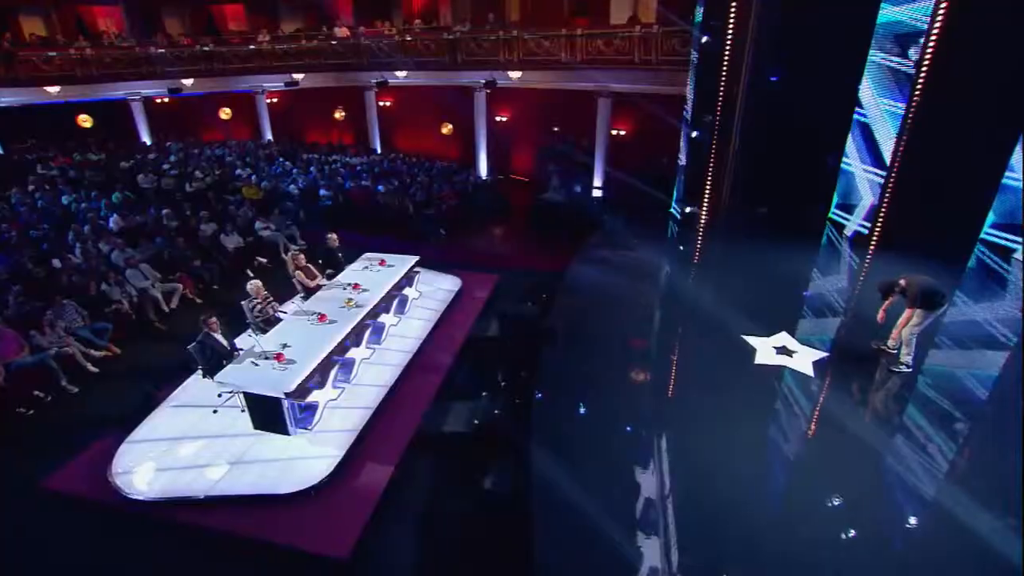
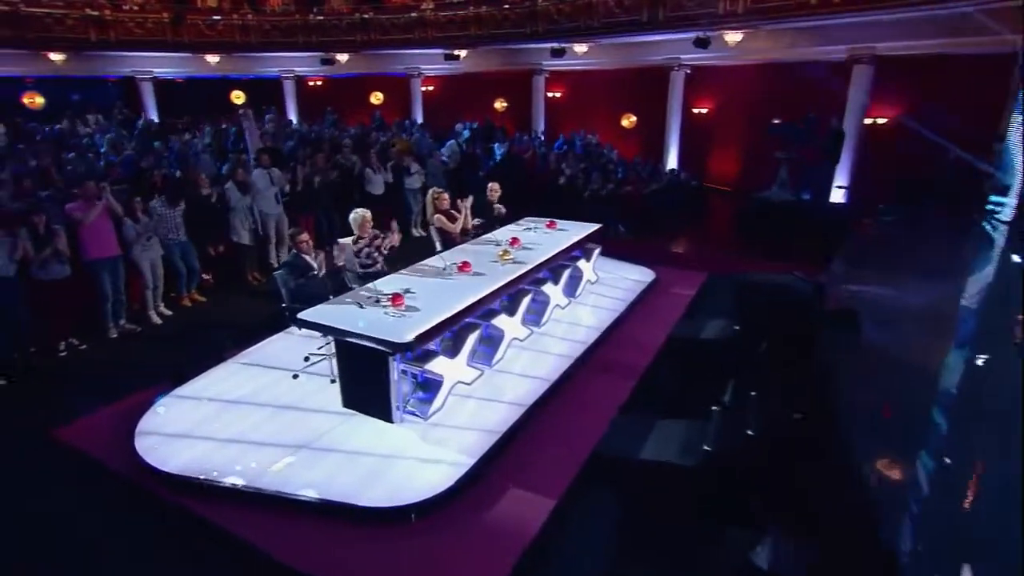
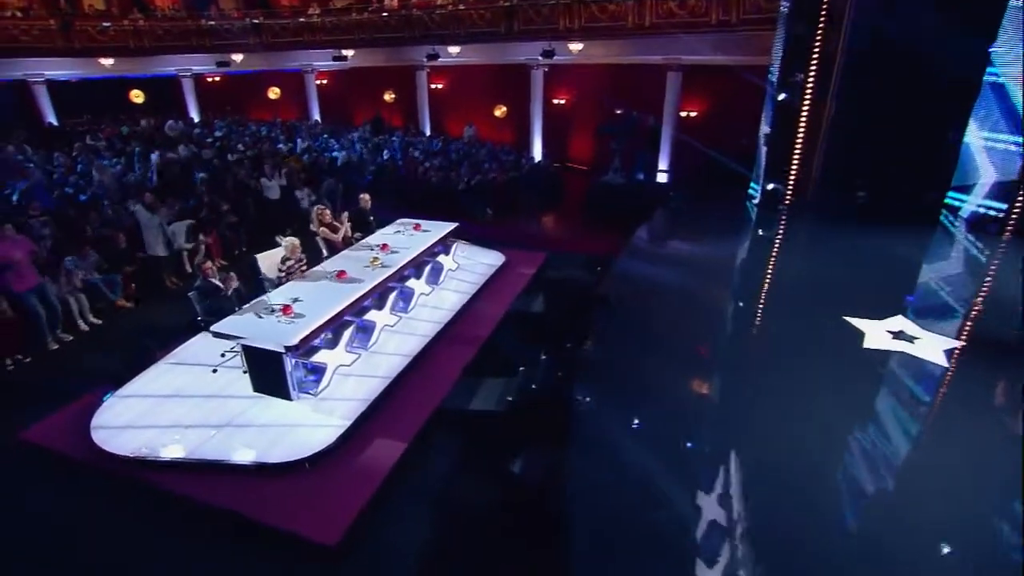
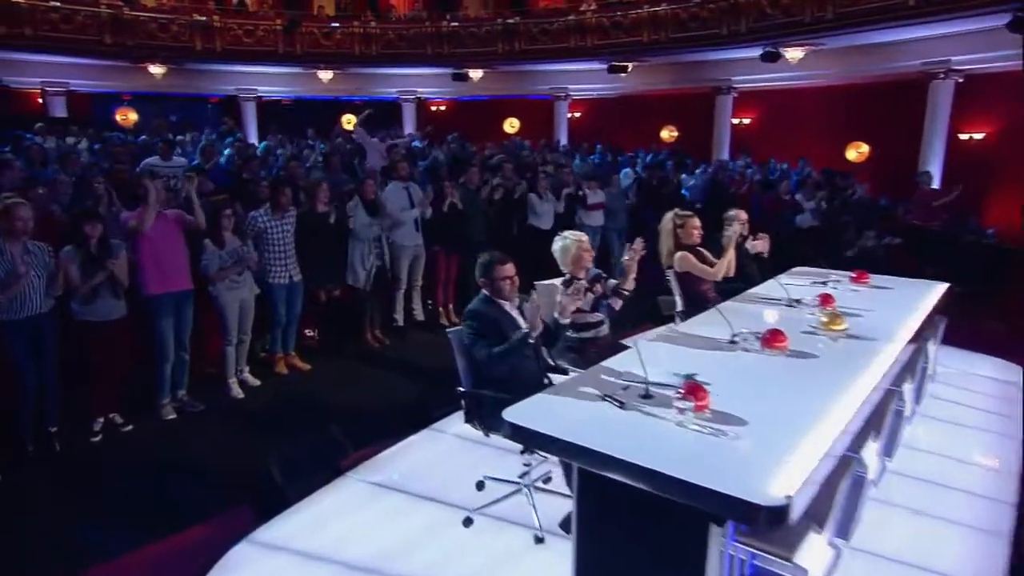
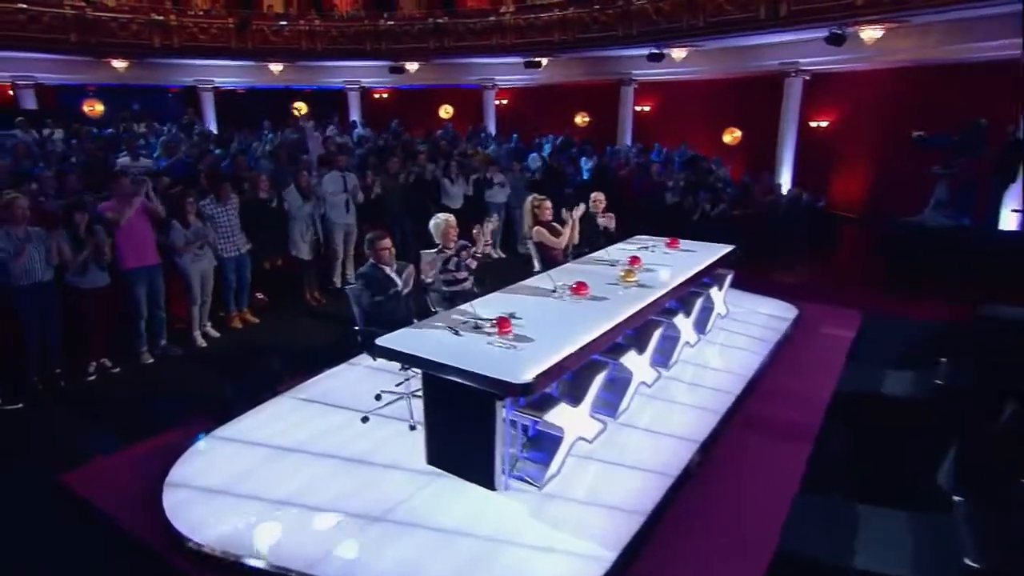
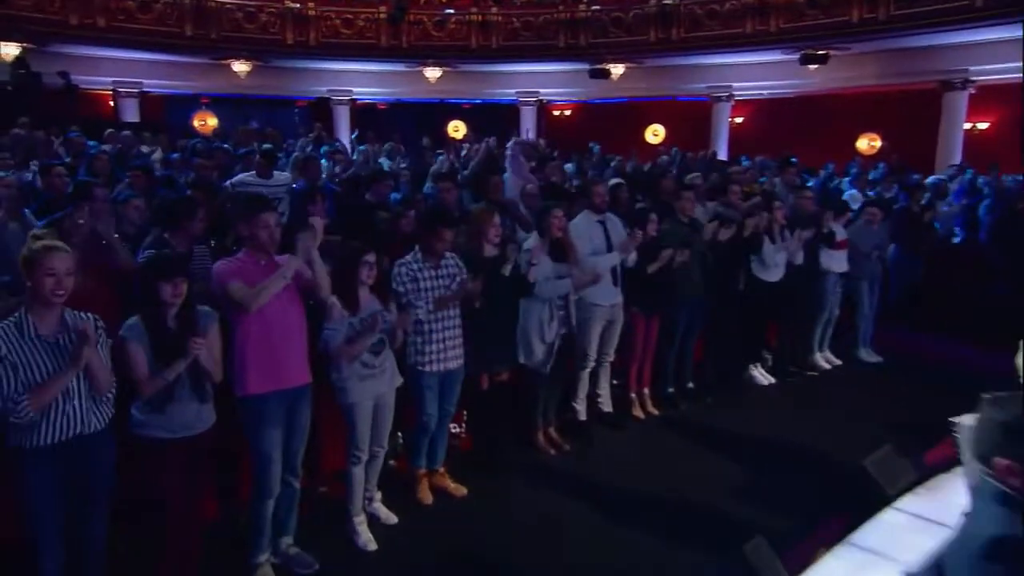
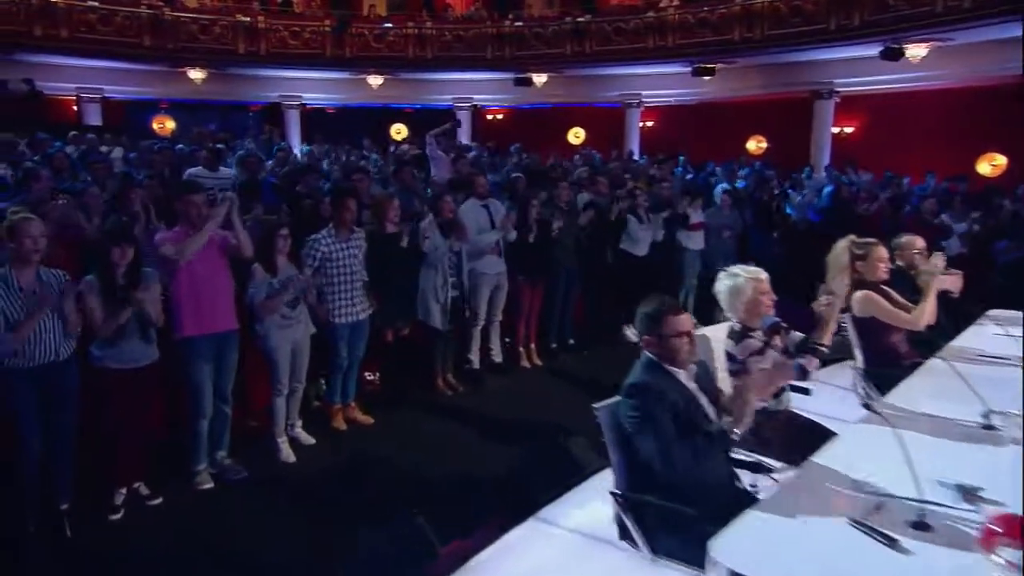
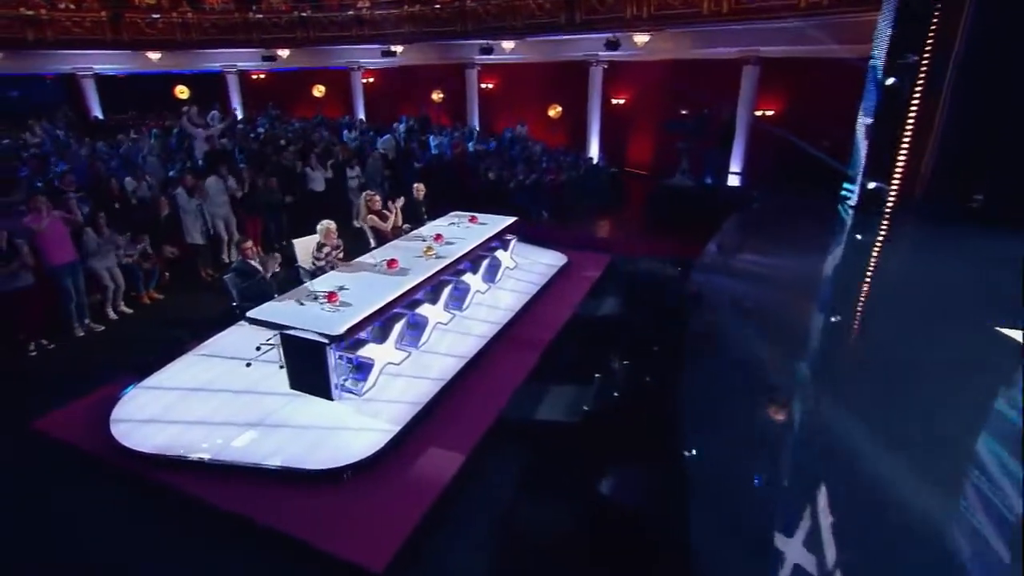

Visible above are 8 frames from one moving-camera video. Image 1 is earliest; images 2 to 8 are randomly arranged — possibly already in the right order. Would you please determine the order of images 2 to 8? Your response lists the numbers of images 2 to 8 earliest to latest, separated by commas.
3, 8, 2, 5, 4, 7, 6
